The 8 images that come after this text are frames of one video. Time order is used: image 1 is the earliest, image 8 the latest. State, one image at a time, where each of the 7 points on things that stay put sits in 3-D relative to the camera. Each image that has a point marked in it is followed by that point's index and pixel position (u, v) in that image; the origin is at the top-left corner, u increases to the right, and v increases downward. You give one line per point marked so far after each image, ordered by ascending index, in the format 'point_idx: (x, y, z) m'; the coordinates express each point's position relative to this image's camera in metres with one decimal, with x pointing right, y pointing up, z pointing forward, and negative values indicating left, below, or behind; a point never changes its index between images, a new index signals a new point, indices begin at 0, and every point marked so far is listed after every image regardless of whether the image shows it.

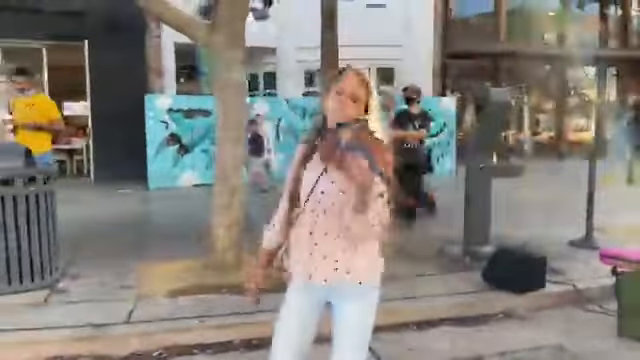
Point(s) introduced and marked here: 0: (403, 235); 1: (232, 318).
0: (+0.9, -0.6, +8.1) m
1: (-0.6, -1.0, +5.1) m
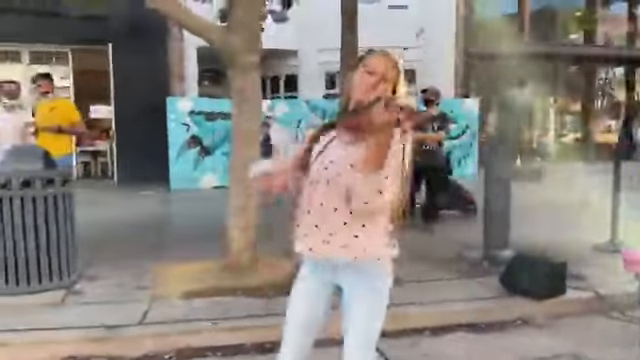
0: (+1.1, -0.7, +8.0) m
1: (-0.5, -1.0, +5.1) m
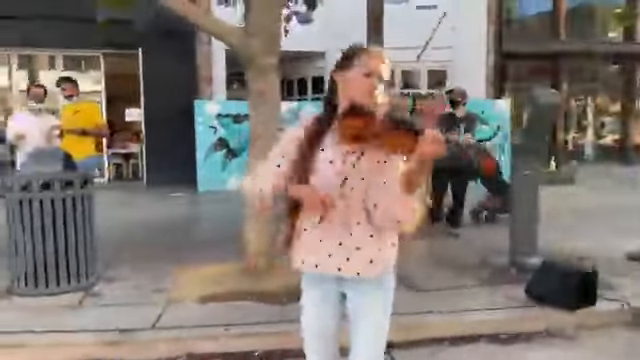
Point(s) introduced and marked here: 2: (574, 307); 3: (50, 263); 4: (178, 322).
0: (+1.3, -0.7, +7.8) m
1: (-0.4, -1.0, +5.0) m
2: (+2.0, -1.0, +5.8) m
3: (-2.1, -0.7, +5.8) m
4: (-1.0, -1.0, +5.1) m
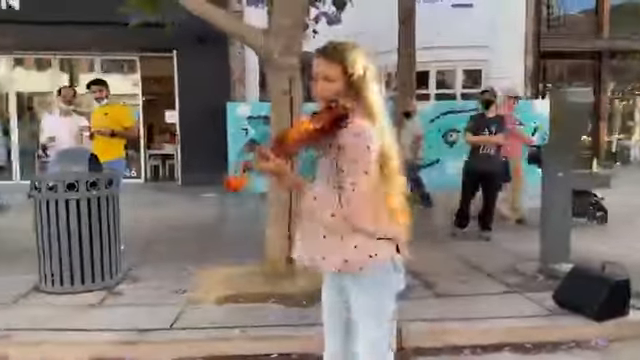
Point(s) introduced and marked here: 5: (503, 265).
0: (+1.6, -0.7, +7.7) m
1: (-0.3, -1.0, +4.9) m
2: (+2.2, -1.0, +5.6) m
3: (-2.0, -0.7, +5.9) m
4: (-0.9, -1.0, +5.1) m
5: (+1.8, -0.8, +7.3) m
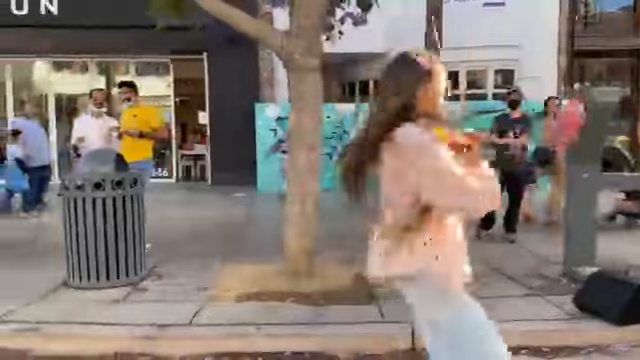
0: (+1.9, -0.8, +7.7) m
1: (-0.2, -1.0, +5.0) m
2: (+2.3, -1.0, +5.6) m
3: (-1.8, -0.6, +6.1) m
4: (-0.8, -1.0, +5.2) m
5: (+2.0, -0.9, +7.2) m
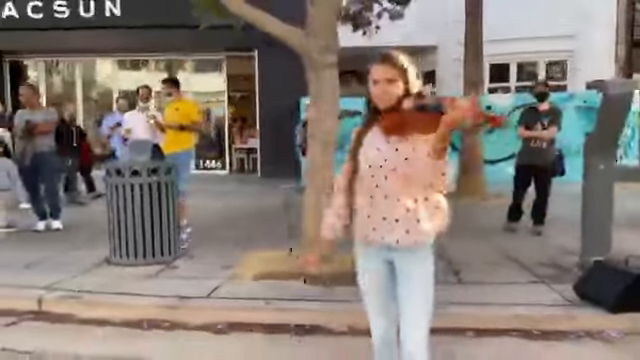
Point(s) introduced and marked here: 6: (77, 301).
0: (+2.2, -0.7, +7.9) m
1: (-0.2, -0.9, +5.6) m
2: (+2.4, -1.0, +5.8) m
3: (-1.7, -0.5, +6.8) m
4: (-0.7, -0.9, +5.8) m
5: (+2.3, -0.8, +7.5) m
6: (-1.9, -0.9, +5.7) m
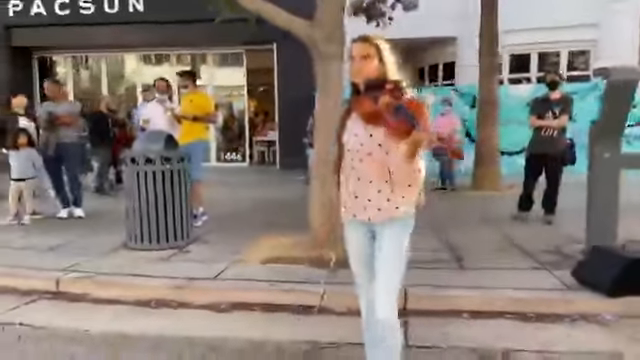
0: (+2.3, -0.6, +8.1) m
1: (-0.2, -0.8, +5.8) m
2: (+2.4, -0.9, +6.0) m
3: (-1.6, -0.4, +7.0) m
4: (-0.7, -0.8, +6.1) m
5: (+2.4, -0.7, +7.6) m
6: (-1.8, -0.8, +6.0) m
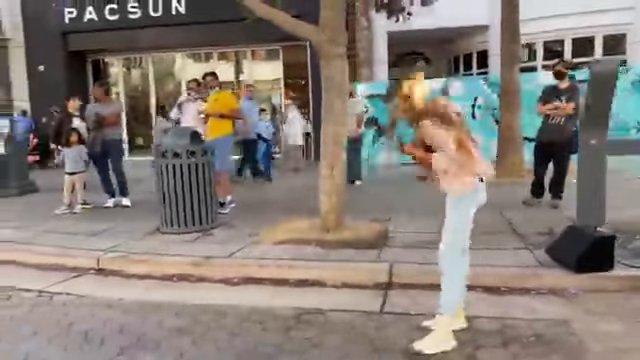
0: (+2.4, -0.4, +8.8) m
1: (-0.2, -0.8, +6.7) m
2: (+2.4, -0.8, +6.6) m
3: (-1.5, -0.3, +8.0) m
4: (-0.7, -0.7, +7.0) m
5: (+2.5, -0.5, +8.3) m
6: (-1.8, -0.8, +7.0) m
